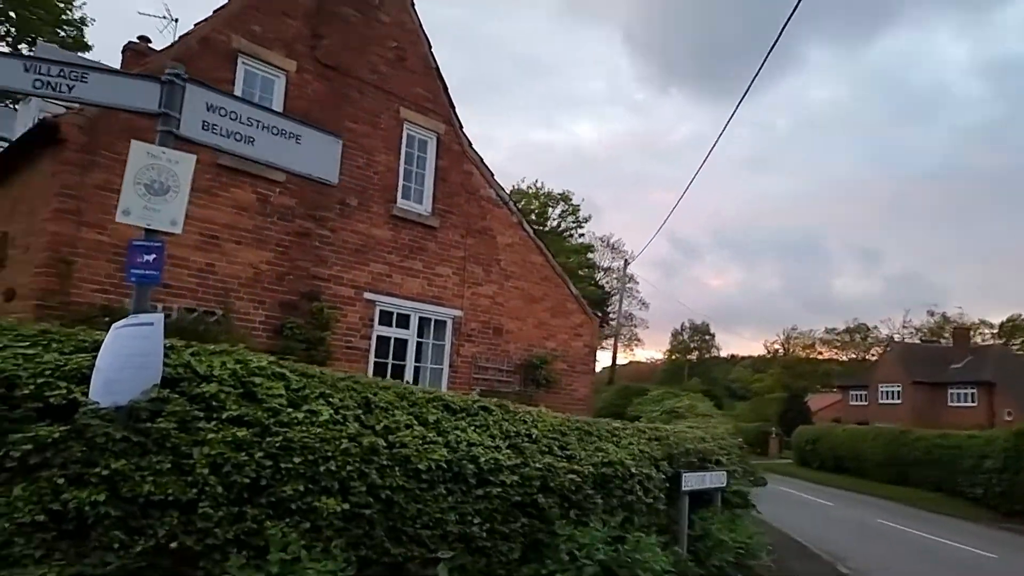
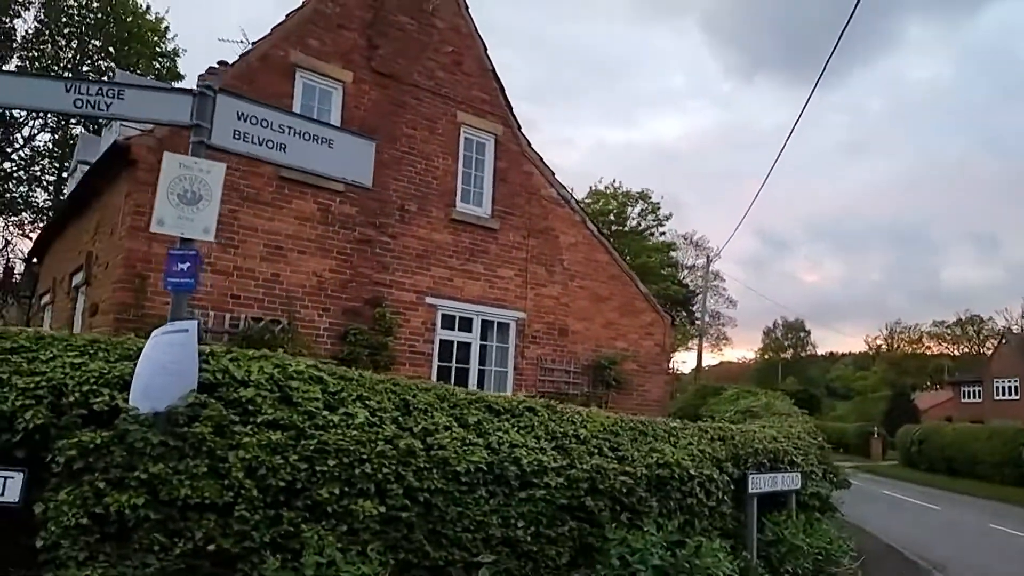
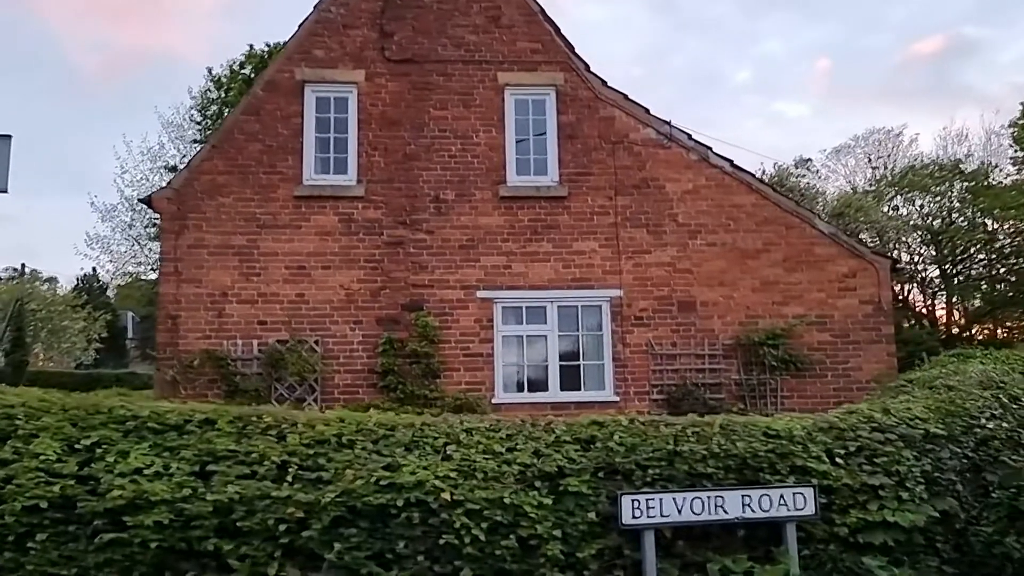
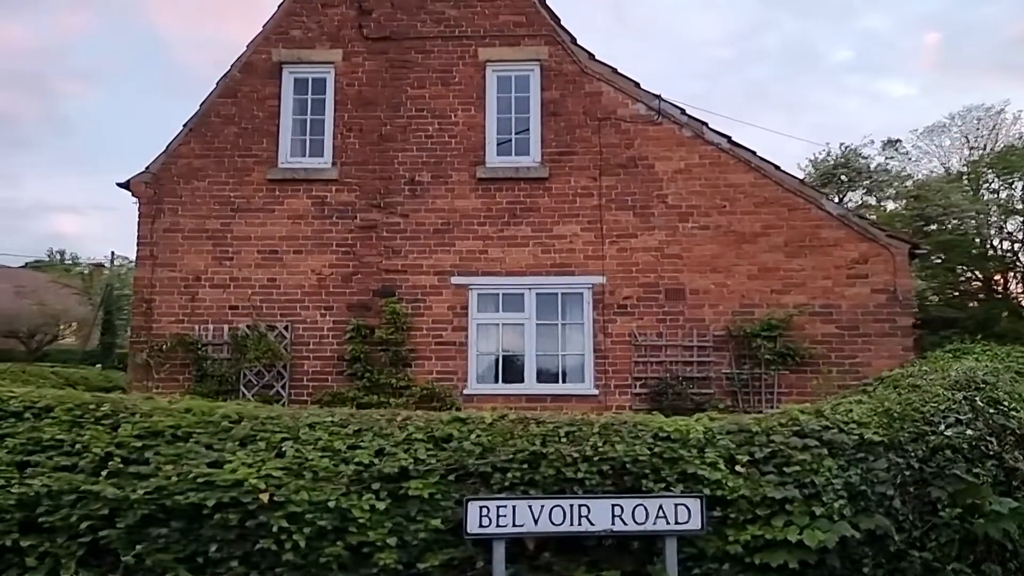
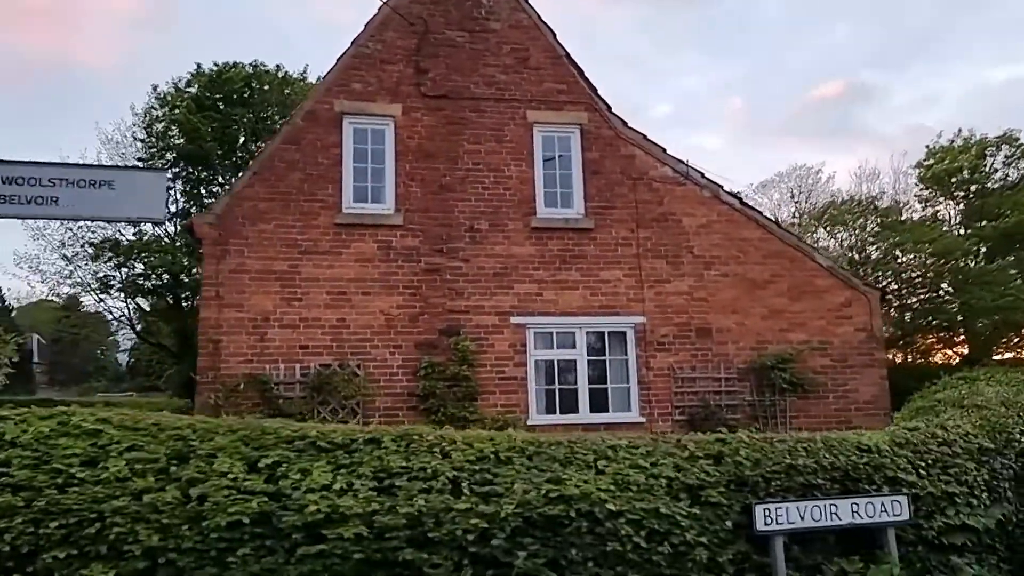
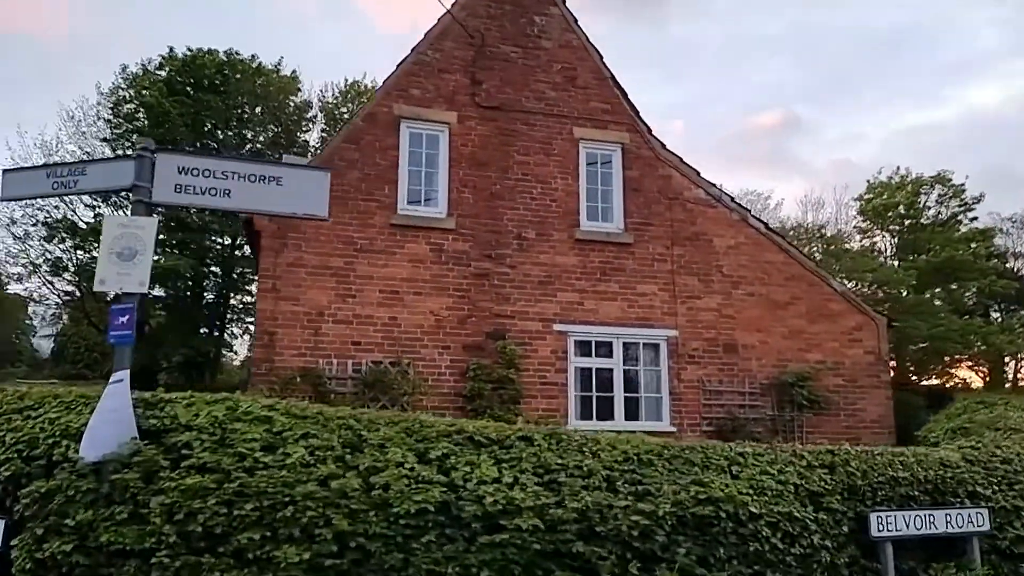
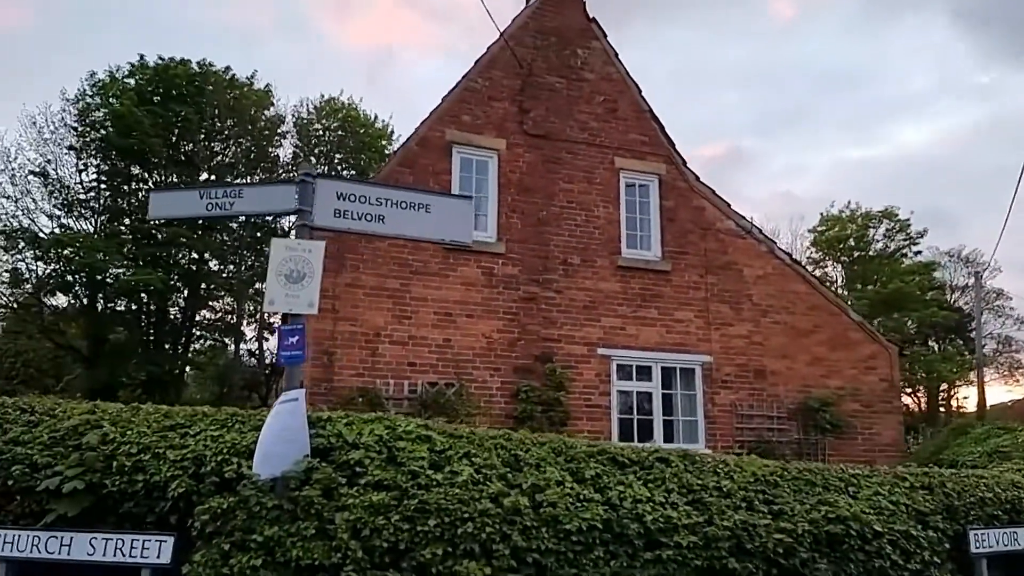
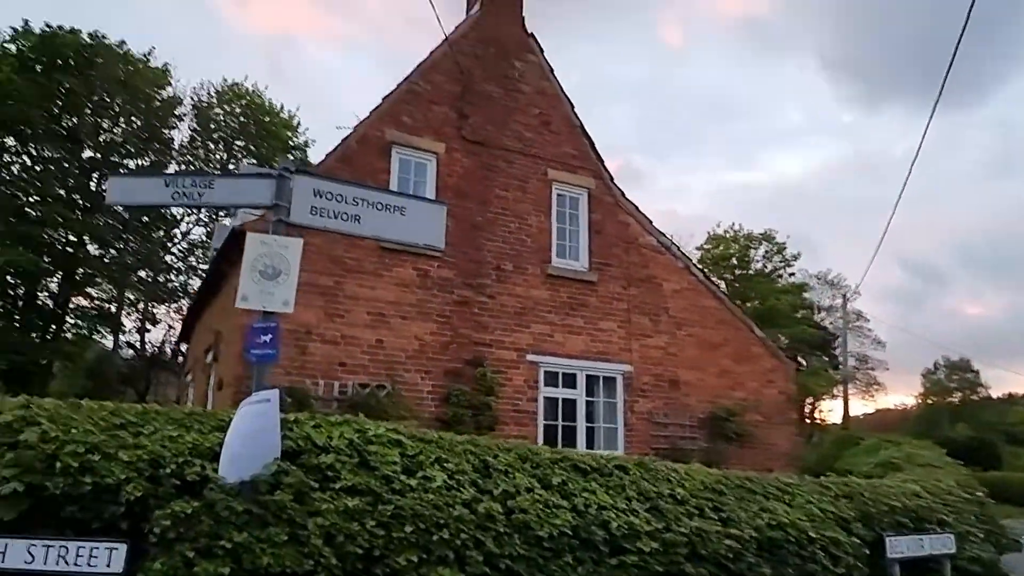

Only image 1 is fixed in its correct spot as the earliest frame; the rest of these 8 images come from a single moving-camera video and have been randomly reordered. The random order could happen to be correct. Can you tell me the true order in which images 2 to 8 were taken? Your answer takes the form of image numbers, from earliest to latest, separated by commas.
2, 8, 7, 6, 5, 3, 4
